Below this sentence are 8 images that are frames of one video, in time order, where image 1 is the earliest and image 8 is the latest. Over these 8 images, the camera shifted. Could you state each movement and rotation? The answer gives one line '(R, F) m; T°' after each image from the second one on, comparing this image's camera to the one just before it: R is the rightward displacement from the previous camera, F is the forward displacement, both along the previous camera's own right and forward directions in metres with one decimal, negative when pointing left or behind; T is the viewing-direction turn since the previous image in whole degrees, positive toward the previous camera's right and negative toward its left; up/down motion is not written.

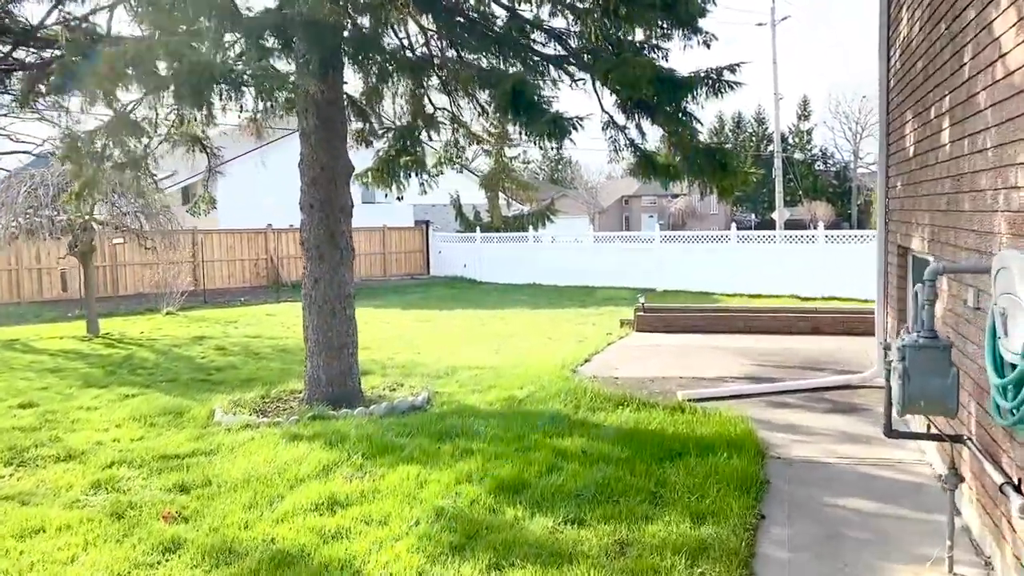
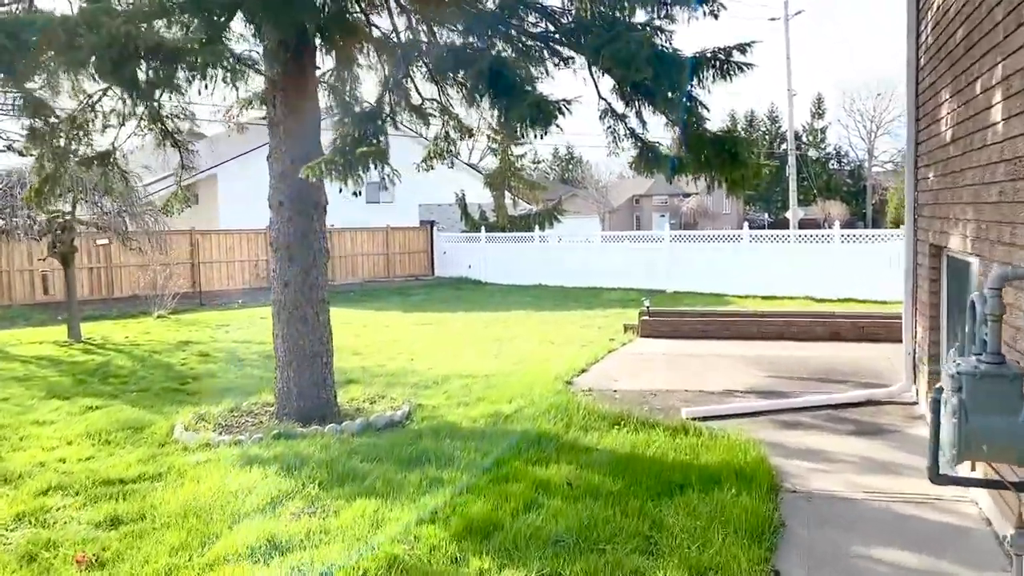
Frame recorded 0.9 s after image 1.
(+0.2, +0.6) m; -1°
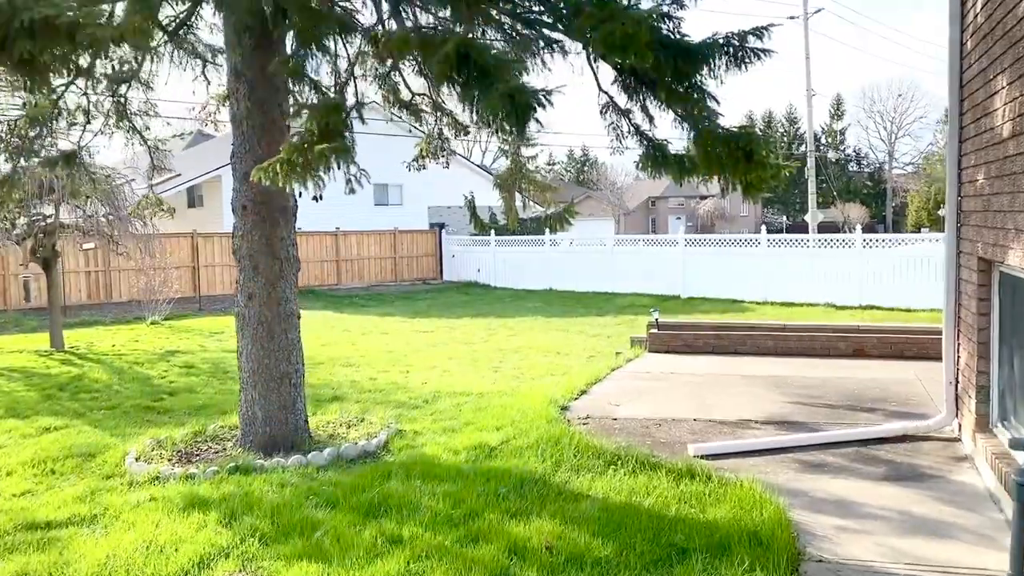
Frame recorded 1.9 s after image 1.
(+0.2, +0.6) m; -1°
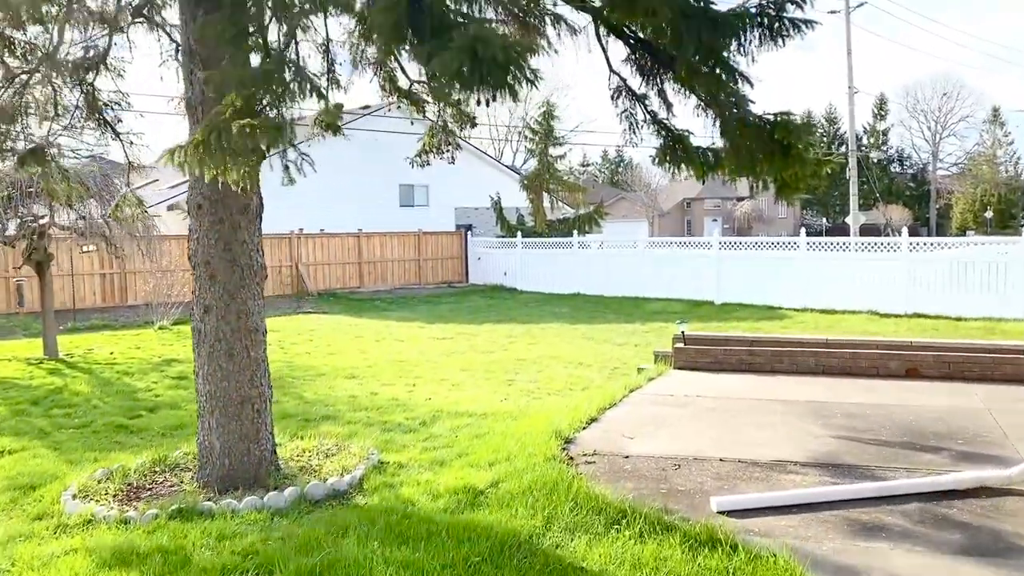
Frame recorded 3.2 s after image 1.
(+0.2, +0.8) m; -2°
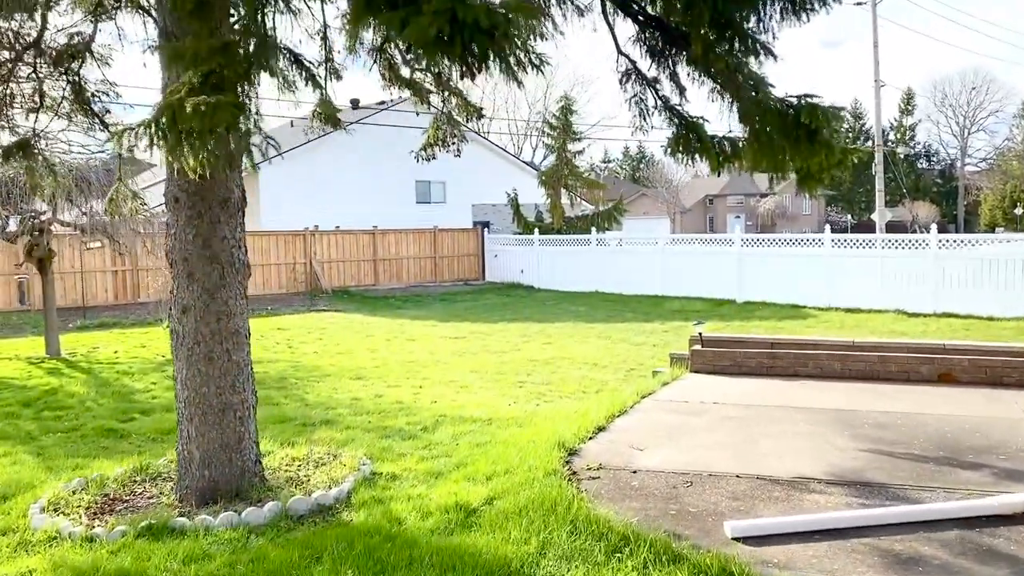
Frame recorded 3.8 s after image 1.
(+0.1, +0.3) m; -1°
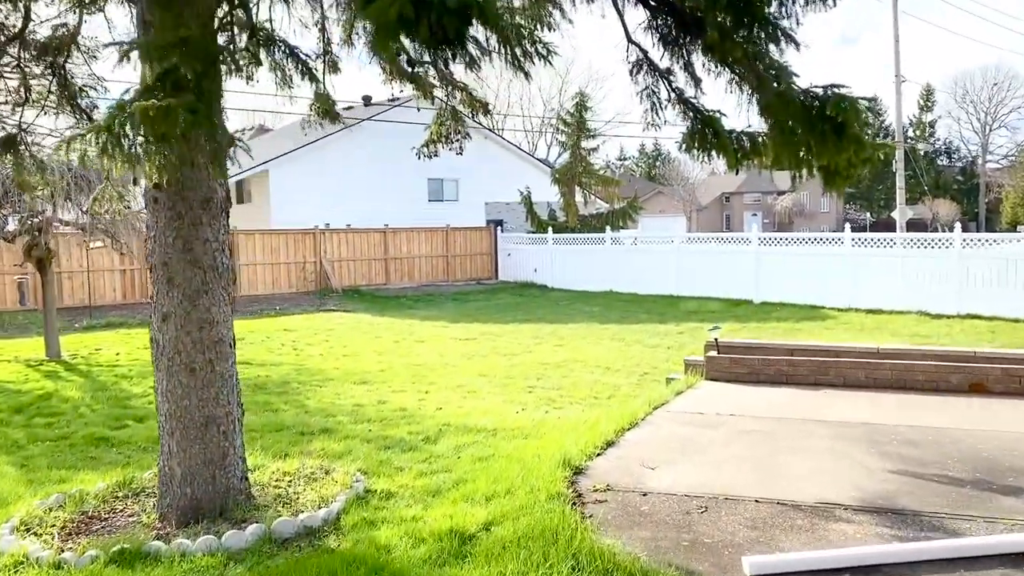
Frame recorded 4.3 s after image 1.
(+0.1, +0.3) m; -1°
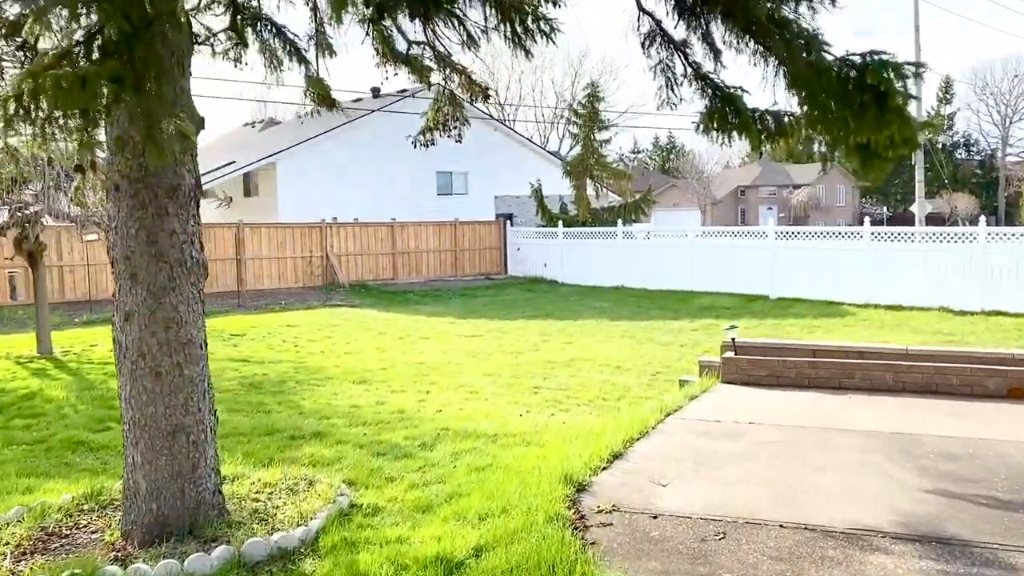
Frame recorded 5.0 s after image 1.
(+0.1, +0.4) m; -1°
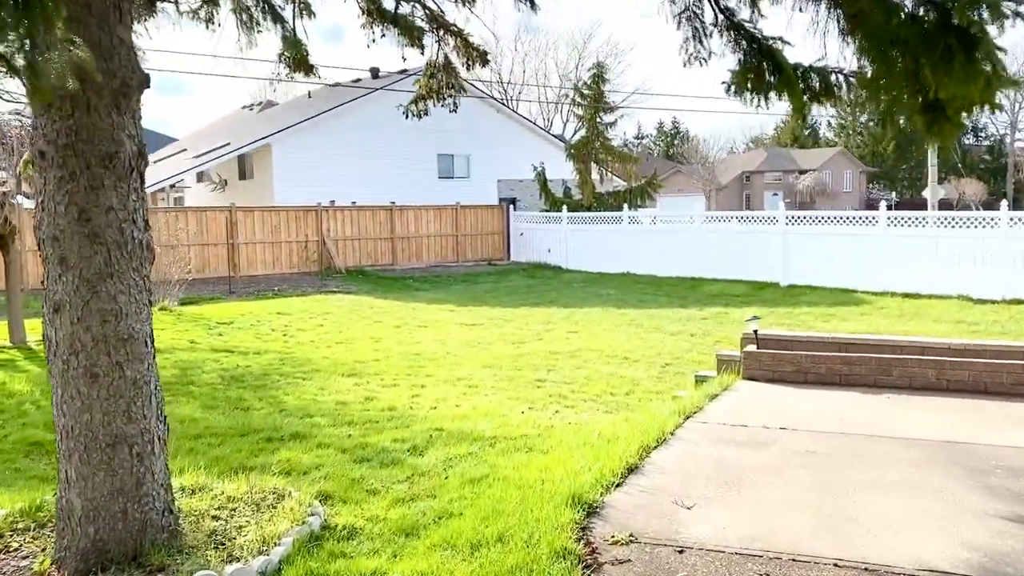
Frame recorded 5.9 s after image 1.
(0.0, +0.6) m; 0°
